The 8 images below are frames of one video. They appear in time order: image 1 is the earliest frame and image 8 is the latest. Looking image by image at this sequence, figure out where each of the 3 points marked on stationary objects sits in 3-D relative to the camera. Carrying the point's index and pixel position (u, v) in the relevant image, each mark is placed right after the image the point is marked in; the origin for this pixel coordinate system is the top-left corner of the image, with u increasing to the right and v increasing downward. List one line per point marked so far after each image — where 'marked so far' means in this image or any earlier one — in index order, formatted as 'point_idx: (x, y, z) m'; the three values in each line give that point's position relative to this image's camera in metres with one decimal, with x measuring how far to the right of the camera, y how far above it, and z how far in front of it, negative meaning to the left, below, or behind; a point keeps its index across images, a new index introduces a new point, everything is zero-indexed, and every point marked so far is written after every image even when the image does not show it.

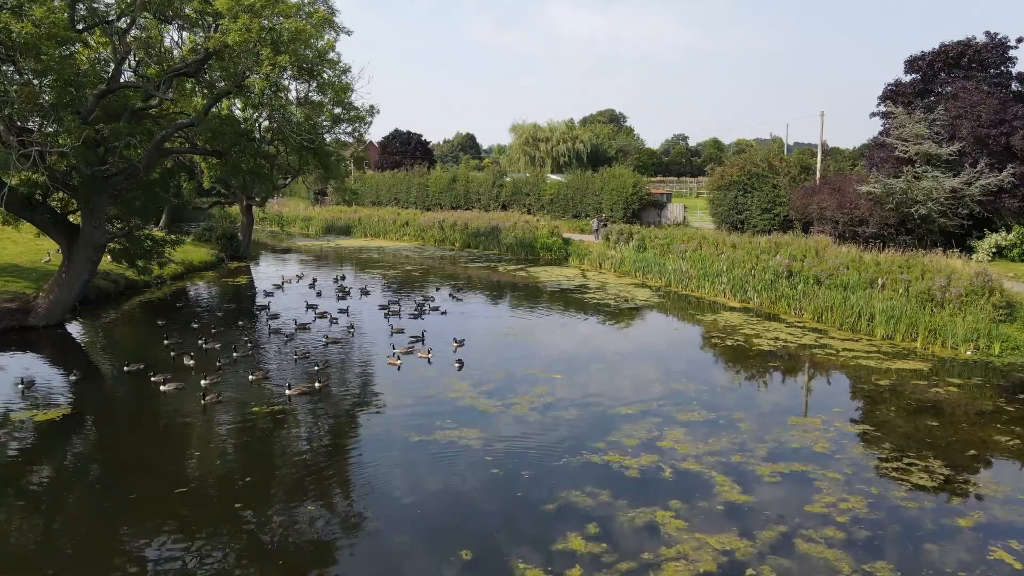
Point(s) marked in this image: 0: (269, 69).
0: (-8.2, +7.4, +17.6) m
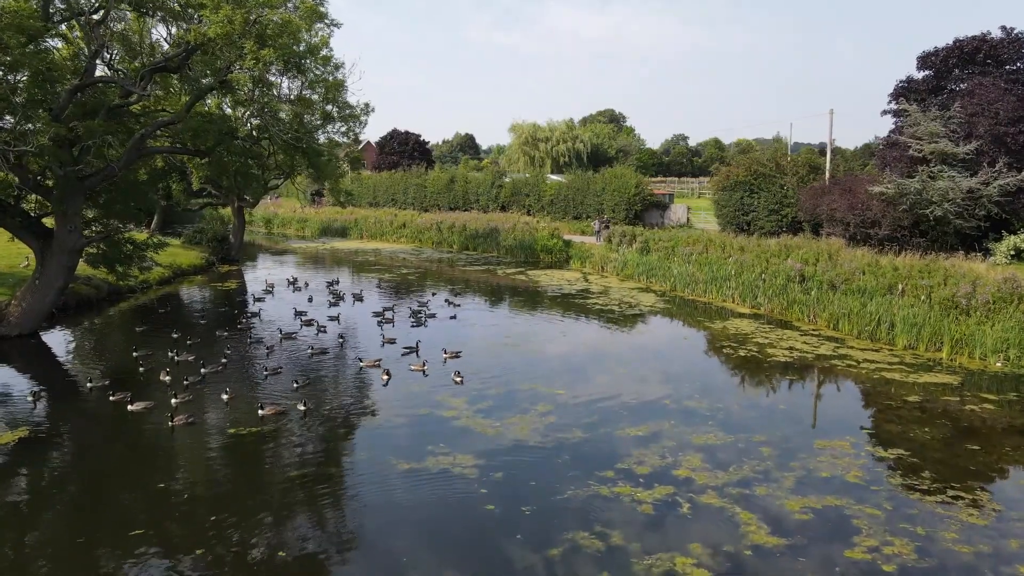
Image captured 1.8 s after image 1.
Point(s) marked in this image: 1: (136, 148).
0: (-8.3, +7.1, +16.6) m
1: (-12.2, +4.5, +17.1) m
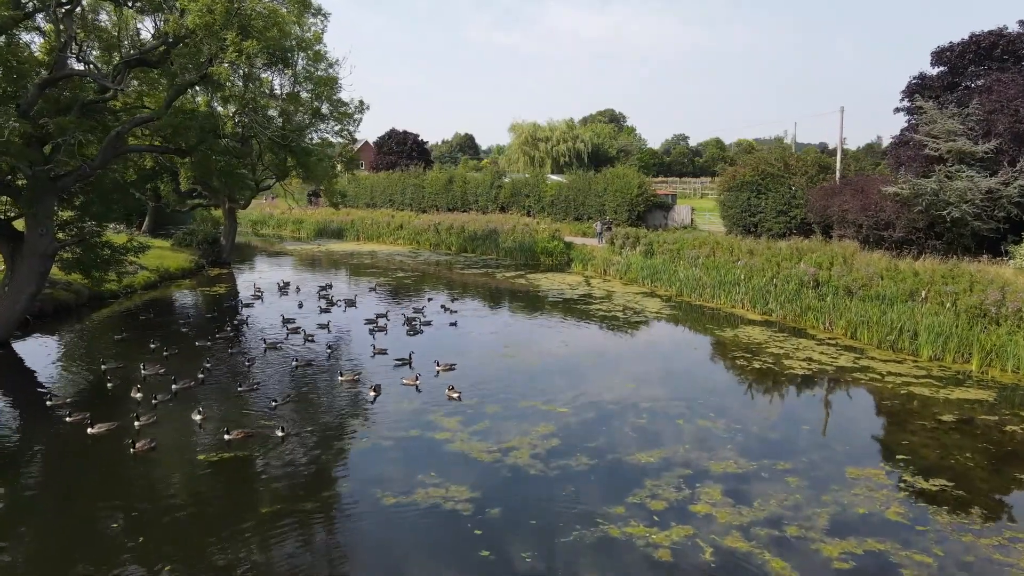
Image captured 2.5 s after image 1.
0: (-8.3, +6.9, +15.7) m
1: (-12.2, +4.3, +16.1) m
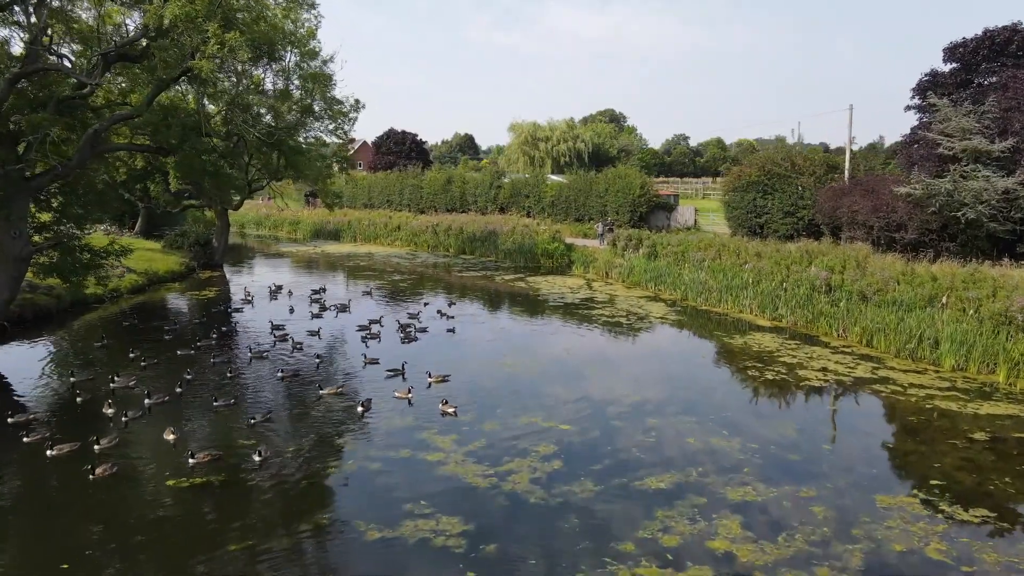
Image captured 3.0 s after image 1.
0: (-8.3, +6.8, +14.9) m
1: (-12.3, +4.1, +15.3) m
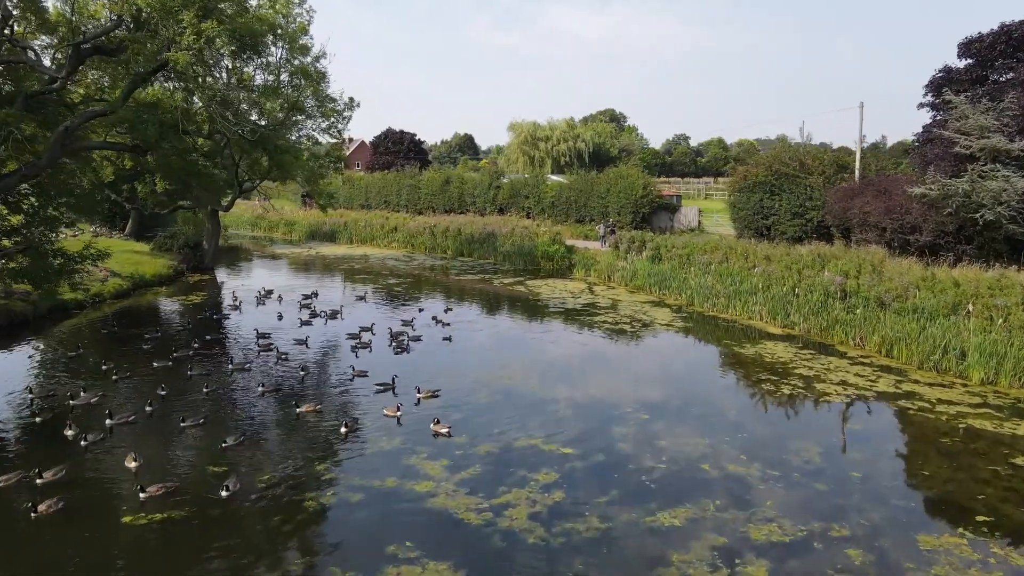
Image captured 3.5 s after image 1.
0: (-8.4, +6.6, +14.0) m
1: (-12.3, +3.9, +14.4) m
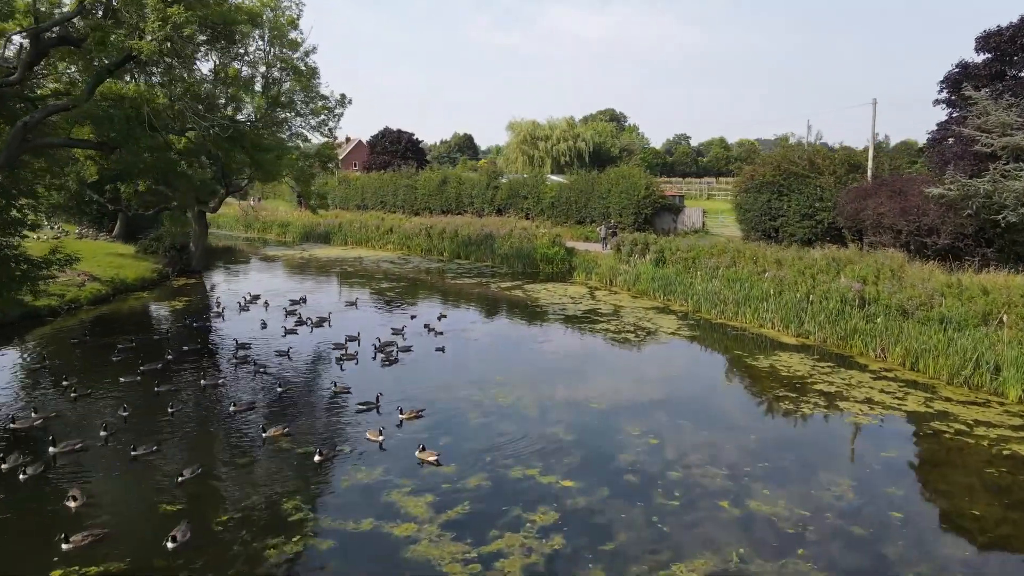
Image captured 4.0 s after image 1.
0: (-8.5, +6.3, +12.9) m
1: (-12.4, +3.7, +13.3) m
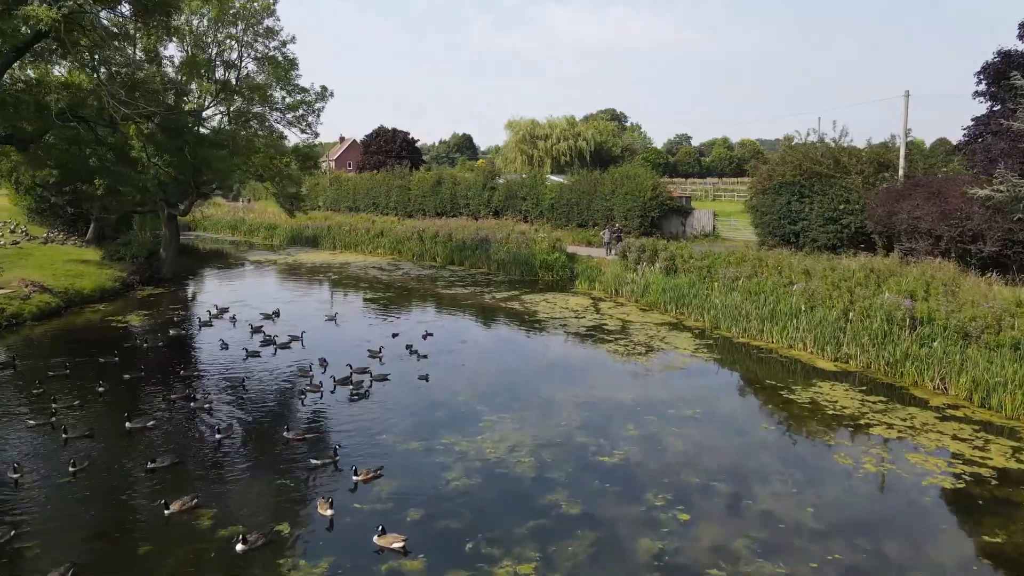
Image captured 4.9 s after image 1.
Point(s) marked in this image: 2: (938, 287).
0: (-8.7, +5.9, +10.6) m
1: (-12.6, +3.2, +11.0) m
2: (+11.9, 0.0, +14.8) m
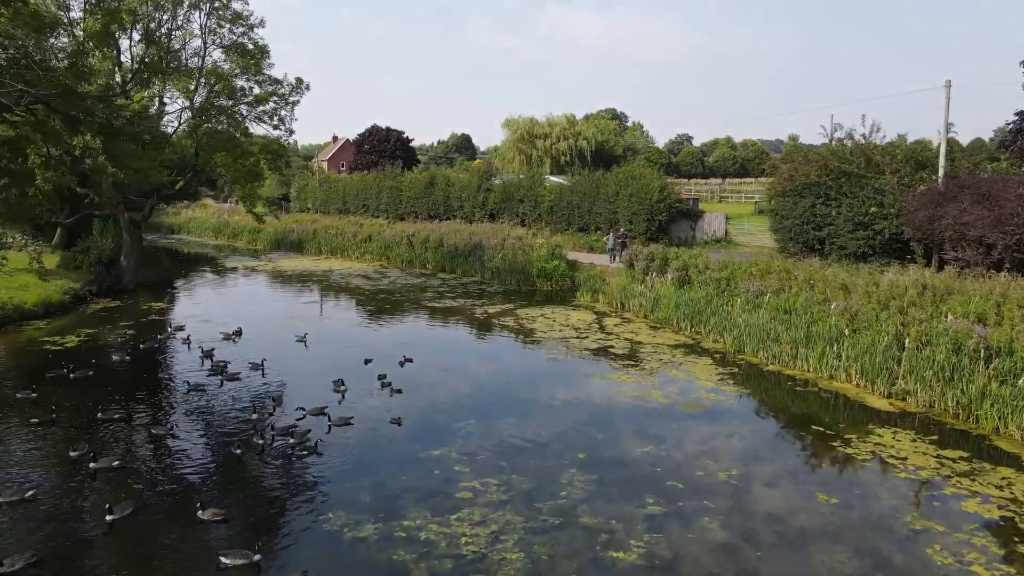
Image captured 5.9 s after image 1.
0: (-8.9, +5.3, +8.1) m
1: (-12.8, +2.7, +8.6) m
2: (+11.7, -0.5, +12.3) m
